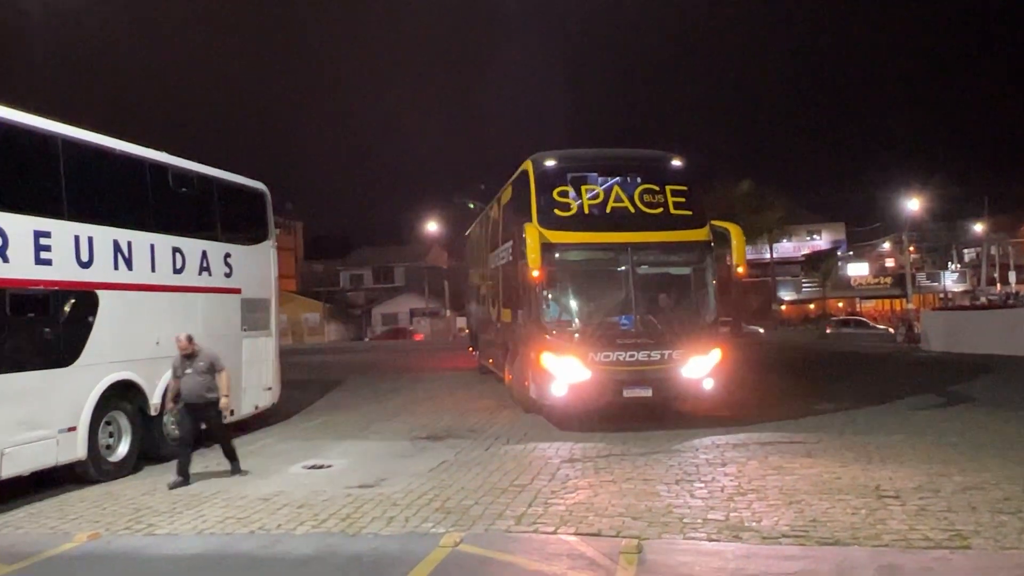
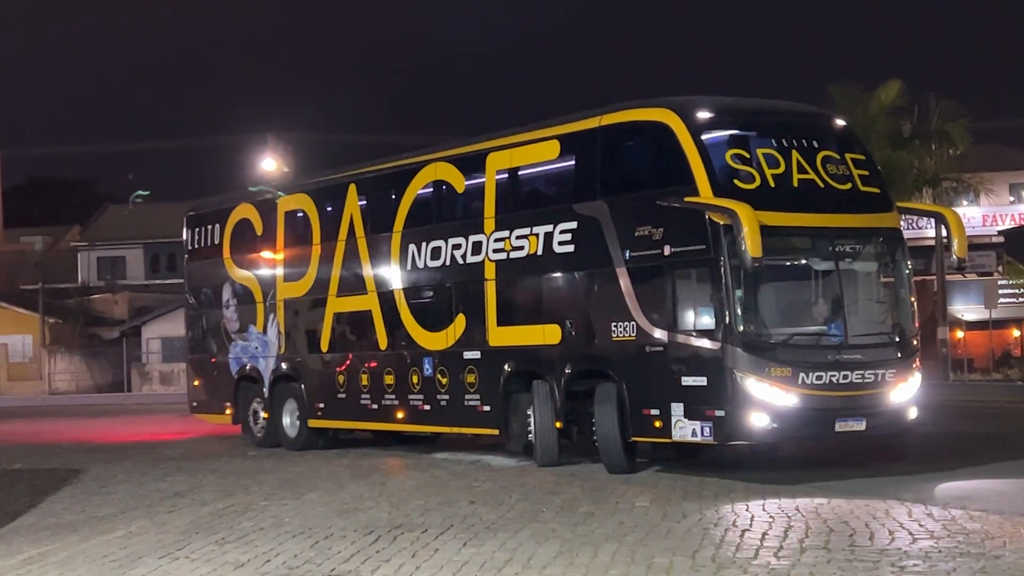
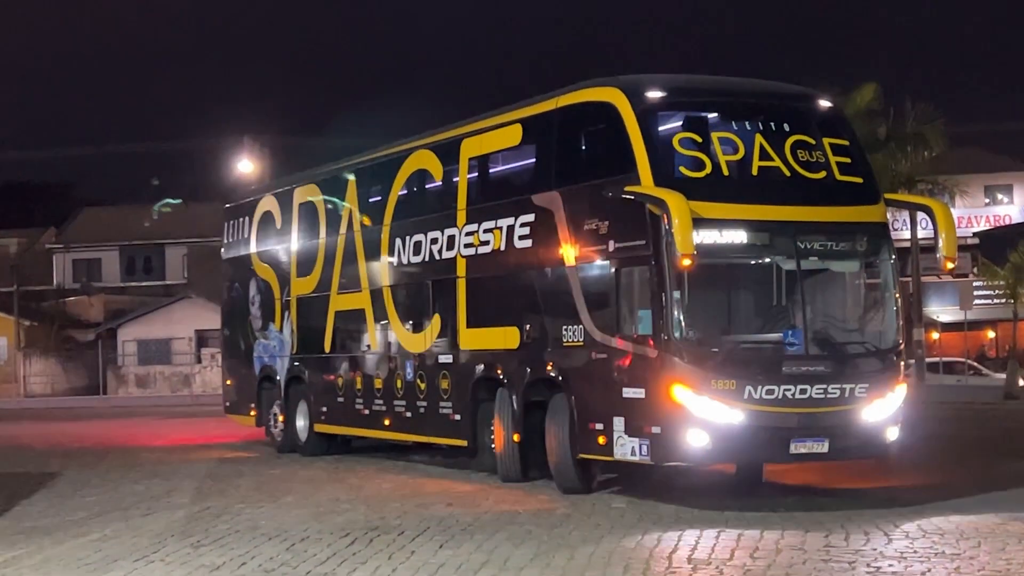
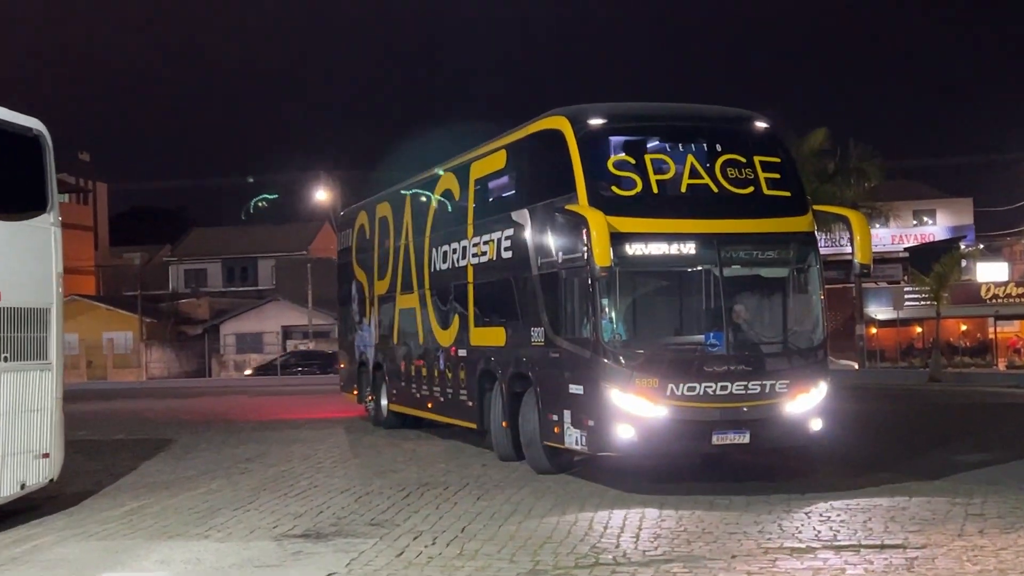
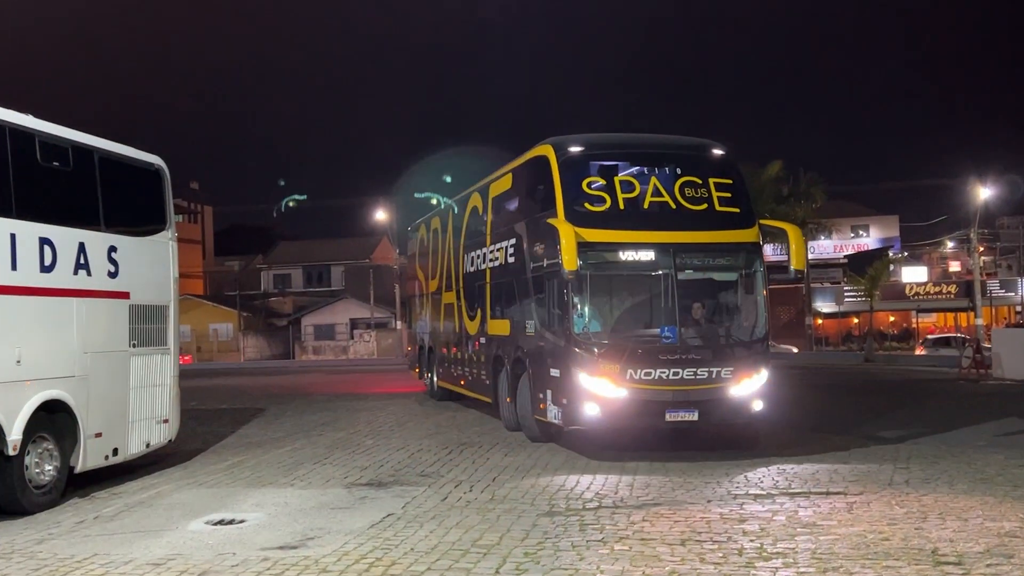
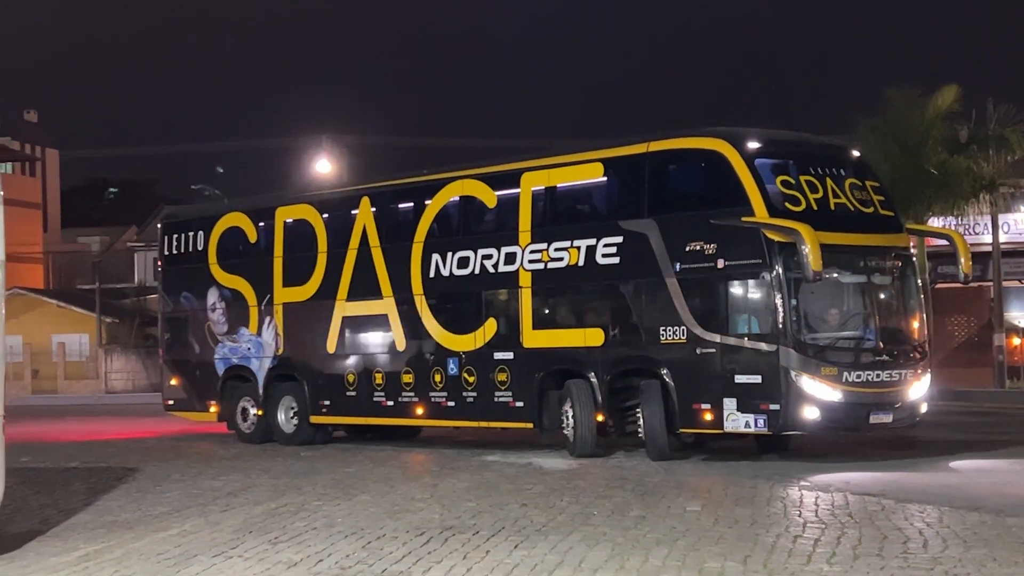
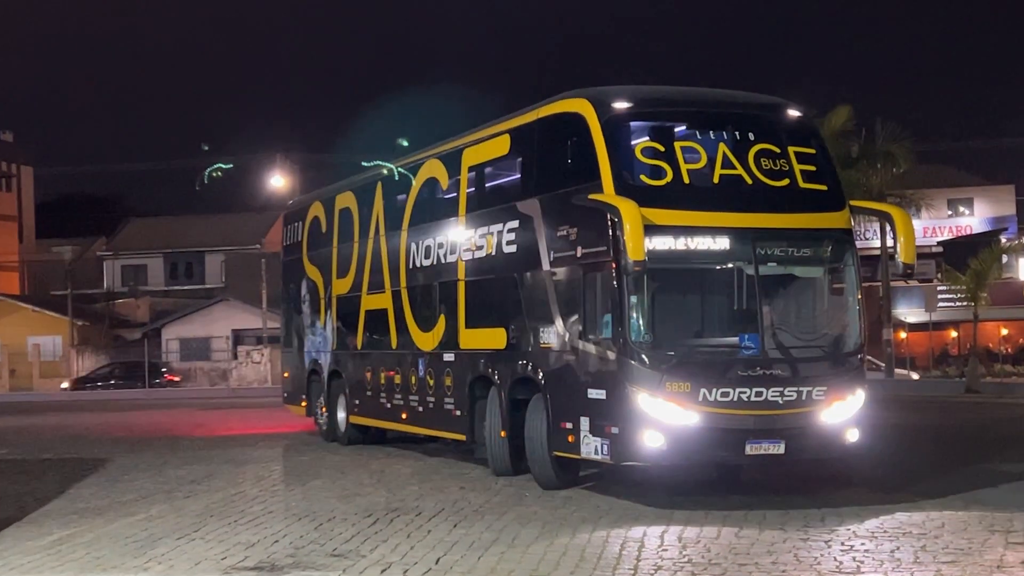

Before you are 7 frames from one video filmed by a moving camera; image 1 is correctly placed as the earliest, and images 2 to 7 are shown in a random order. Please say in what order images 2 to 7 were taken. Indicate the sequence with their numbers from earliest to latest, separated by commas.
5, 4, 7, 3, 2, 6
